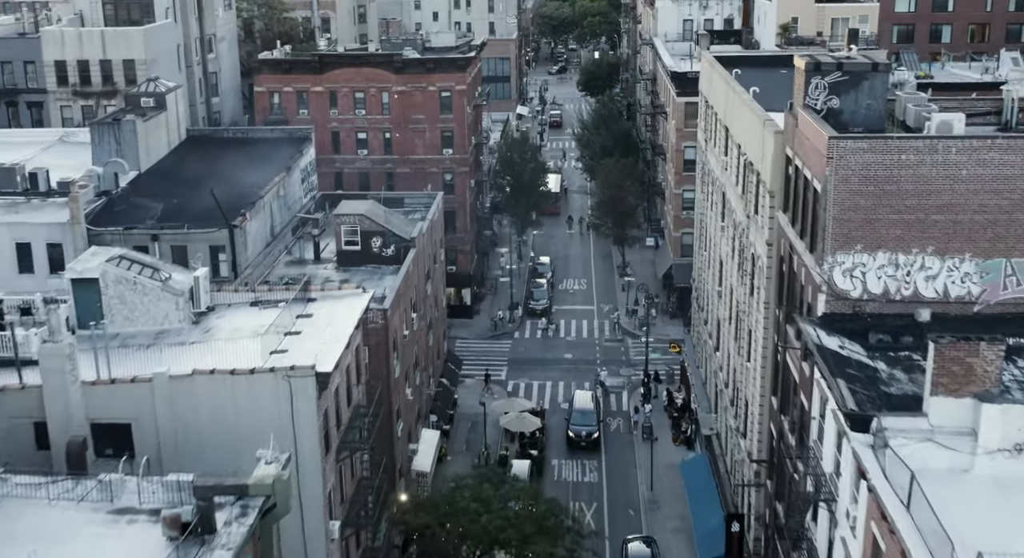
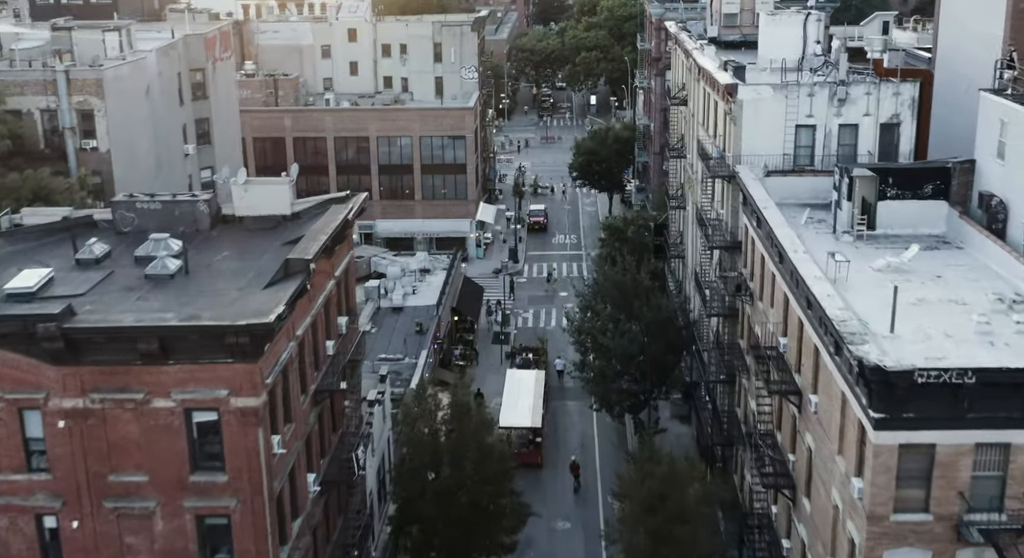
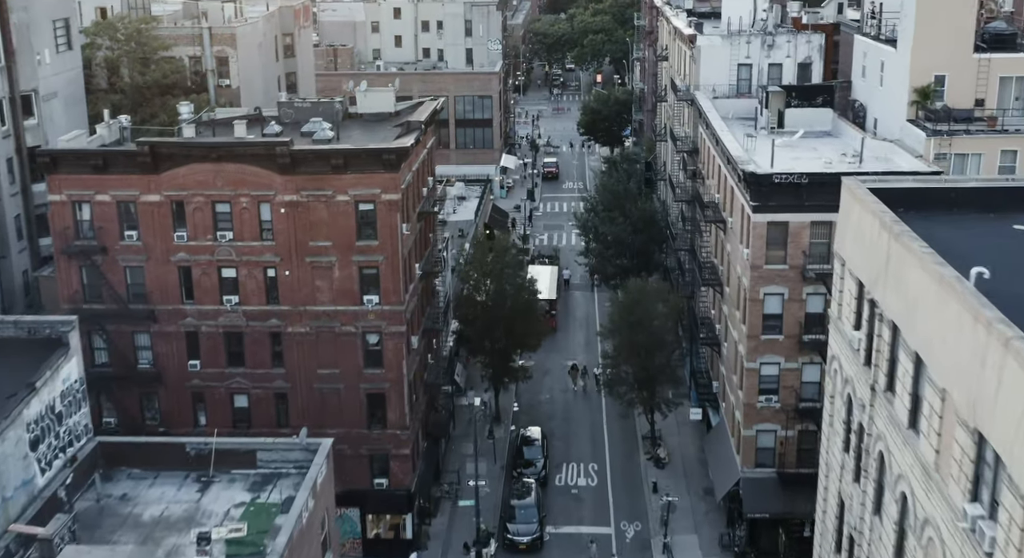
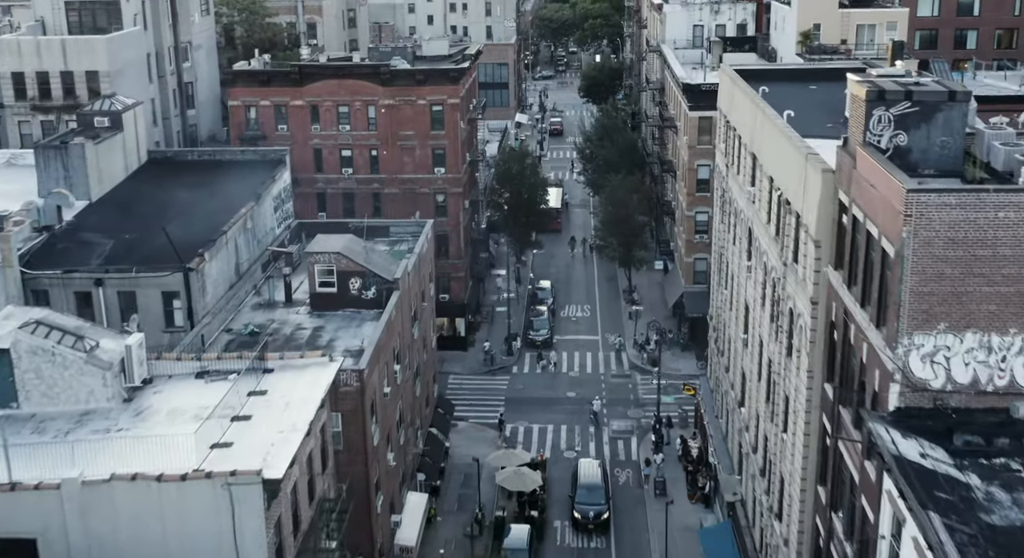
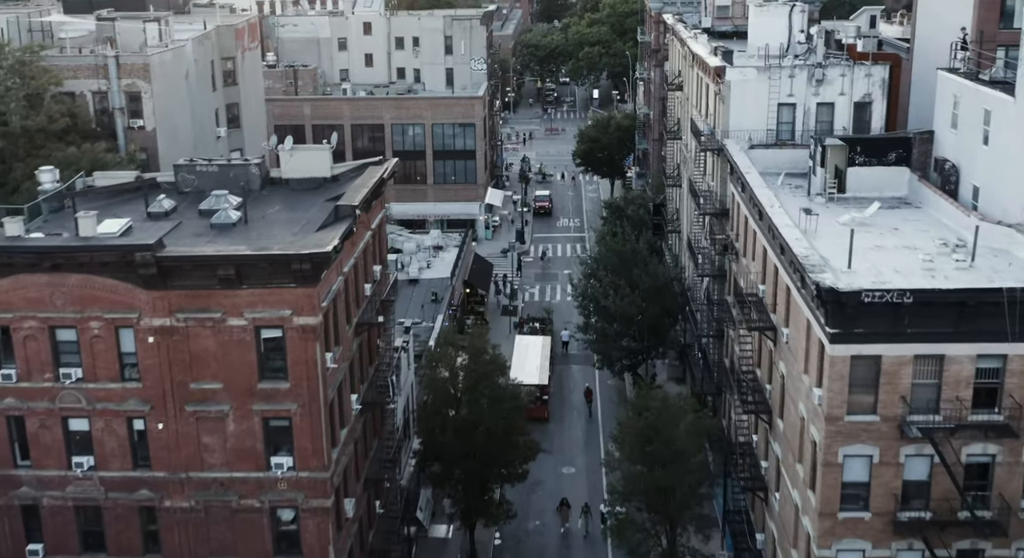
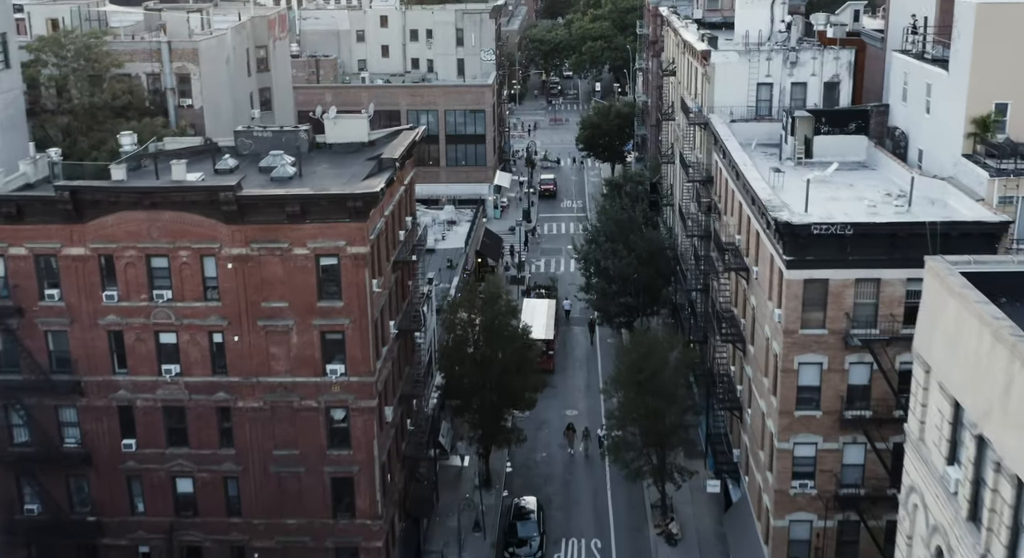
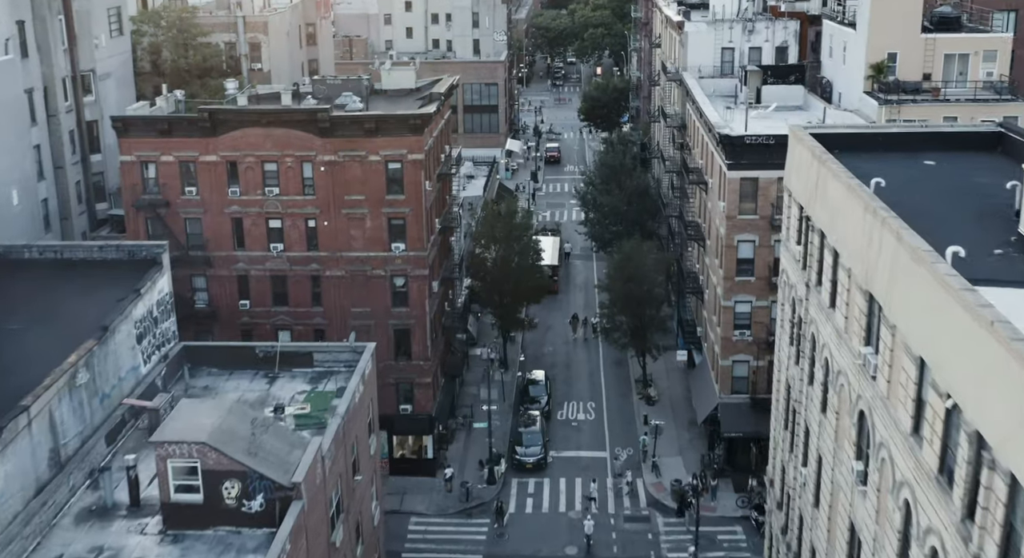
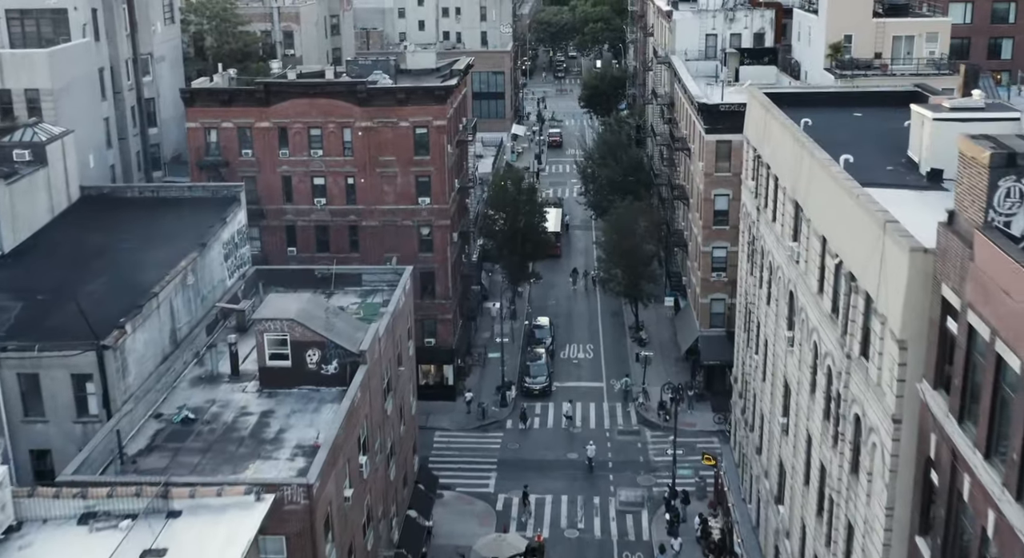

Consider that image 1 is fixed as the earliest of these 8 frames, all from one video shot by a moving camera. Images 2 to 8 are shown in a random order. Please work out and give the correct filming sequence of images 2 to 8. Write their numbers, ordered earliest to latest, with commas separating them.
4, 8, 7, 3, 6, 5, 2
